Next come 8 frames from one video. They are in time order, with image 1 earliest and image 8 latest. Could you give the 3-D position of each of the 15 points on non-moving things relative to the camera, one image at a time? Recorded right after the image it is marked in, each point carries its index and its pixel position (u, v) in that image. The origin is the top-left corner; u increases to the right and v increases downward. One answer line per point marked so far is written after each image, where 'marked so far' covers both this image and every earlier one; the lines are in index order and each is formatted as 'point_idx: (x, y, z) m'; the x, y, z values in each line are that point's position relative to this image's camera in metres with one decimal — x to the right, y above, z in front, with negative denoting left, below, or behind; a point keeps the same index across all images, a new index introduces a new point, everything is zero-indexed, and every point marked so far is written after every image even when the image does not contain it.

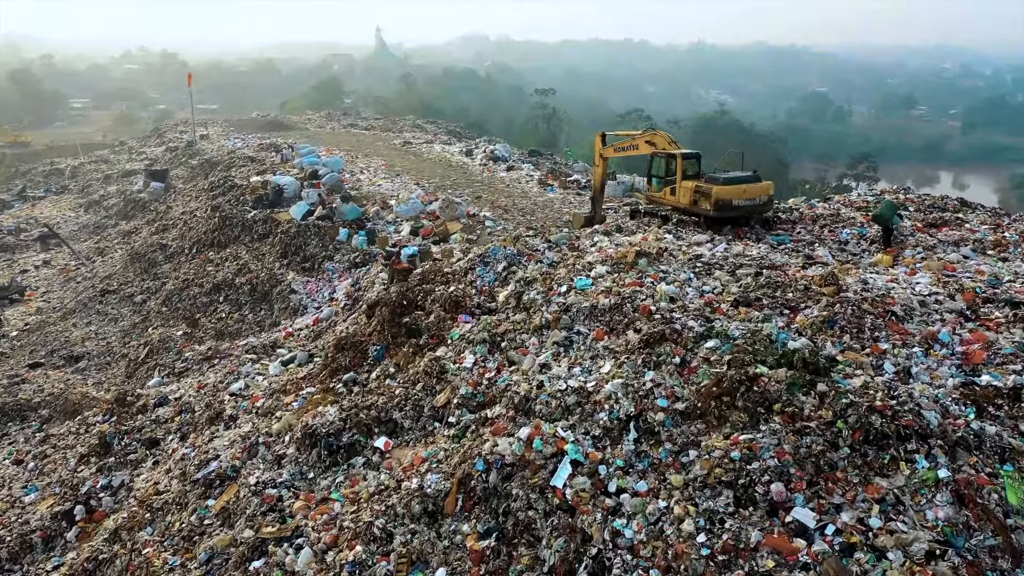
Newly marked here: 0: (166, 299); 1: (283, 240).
0: (-5.1, -0.2, +10.9) m
1: (-3.3, +0.7, +10.4) m
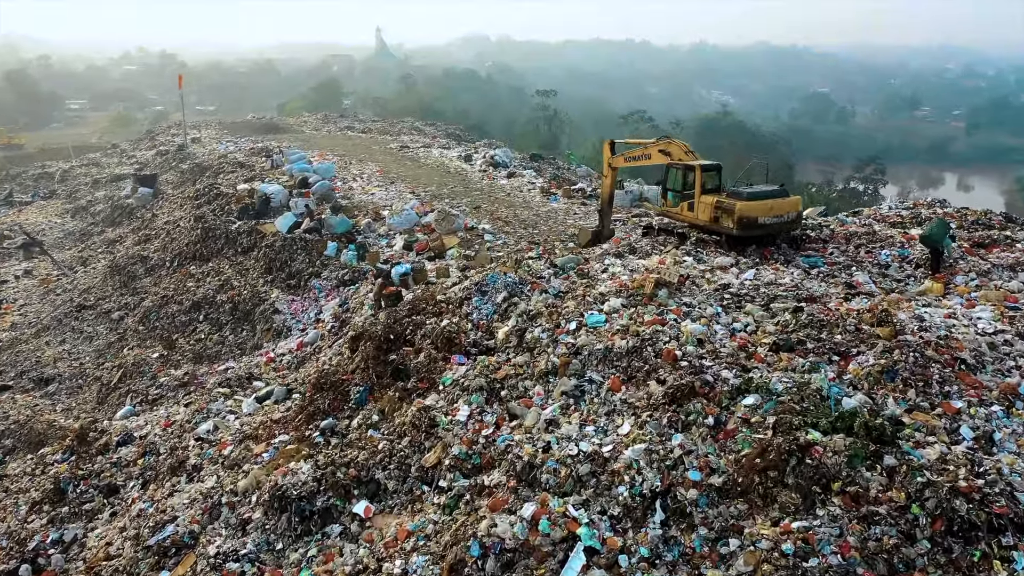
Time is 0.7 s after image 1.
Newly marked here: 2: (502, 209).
0: (-5.1, -0.4, +10.2) m
1: (-3.3, +0.4, +9.8) m
2: (-0.2, +1.1, +10.6) m
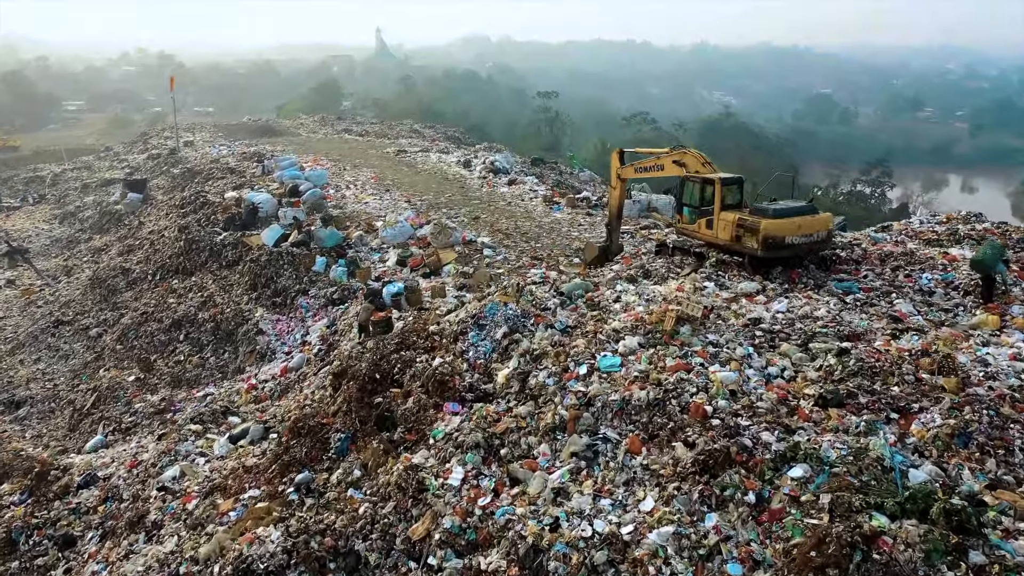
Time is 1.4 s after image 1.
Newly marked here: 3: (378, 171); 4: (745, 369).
0: (-5.1, -0.6, +9.6) m
1: (-3.3, +0.2, +9.2) m
2: (-0.1, +0.9, +10.0) m
3: (-2.6, +2.3, +14.2) m
4: (+1.3, -0.5, +4.1) m
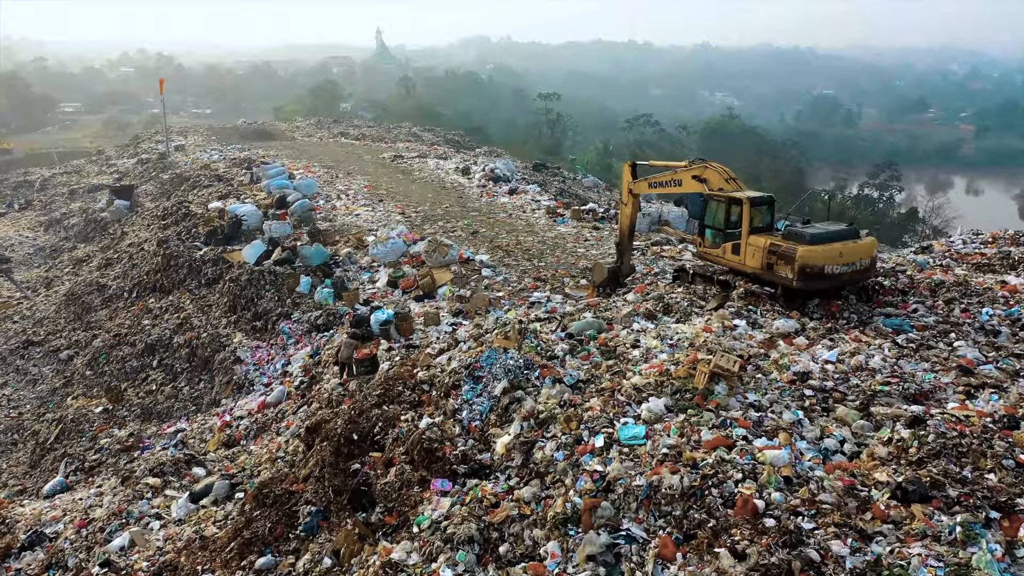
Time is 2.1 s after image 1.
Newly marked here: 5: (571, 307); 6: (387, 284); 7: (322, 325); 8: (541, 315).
0: (-5.1, -0.9, +8.9) m
1: (-3.2, 0.0, +8.5) m
2: (-0.1, +0.7, +9.3) m
3: (-2.6, +2.0, +13.5) m
4: (+1.3, -0.7, +3.4) m
5: (+0.5, -0.2, +5.9) m
6: (-1.3, 0.0, +7.8) m
7: (-1.9, -0.4, +7.4) m
8: (+0.2, -0.2, +5.7) m
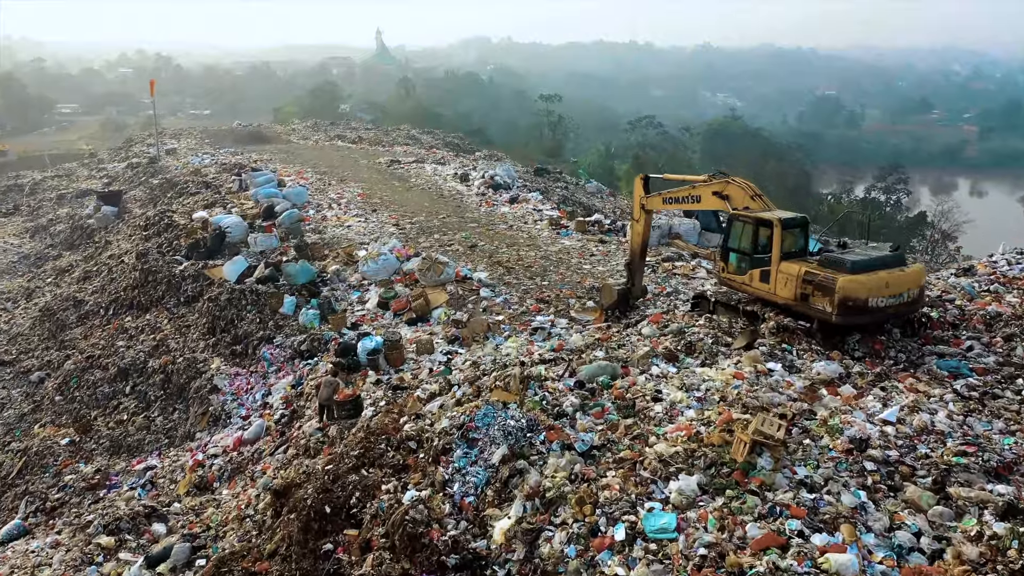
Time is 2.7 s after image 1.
0: (-5.1, -1.1, +8.3) m
1: (-3.2, -0.2, +7.9) m
2: (-0.1, +0.5, +8.7) m
3: (-2.5, +1.8, +12.9) m
4: (+1.3, -0.9, +2.8) m
5: (+0.5, -0.4, +5.3) m
6: (-1.3, -0.2, +7.2) m
7: (-1.9, -0.6, +6.8) m
8: (+0.2, -0.4, +5.1) m
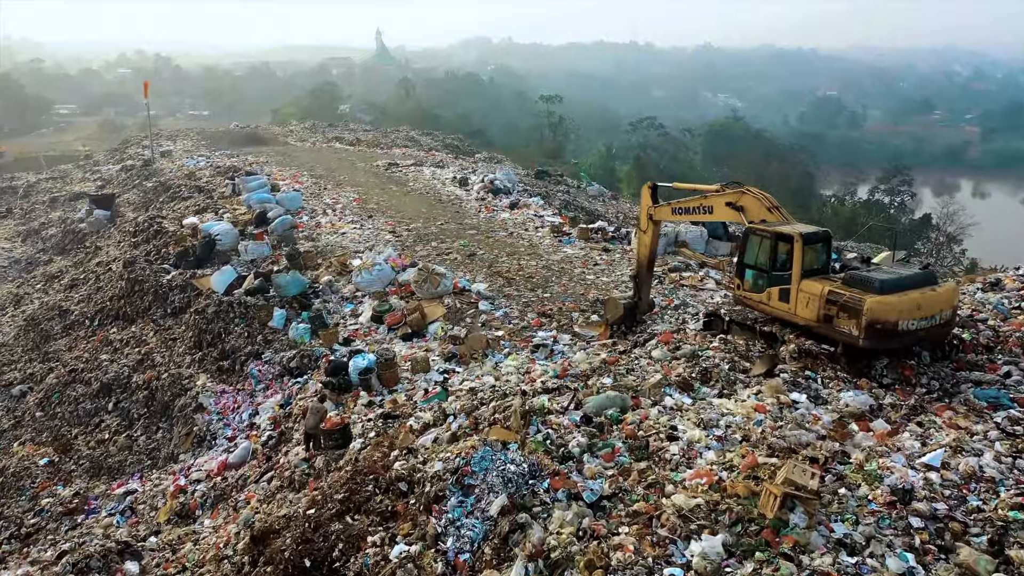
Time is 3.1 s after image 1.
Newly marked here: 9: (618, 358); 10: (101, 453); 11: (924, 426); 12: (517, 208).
0: (-5.1, -1.2, +8.0) m
1: (-3.2, -0.4, +7.5) m
2: (-0.1, +0.3, +8.4) m
3: (-2.5, +1.7, +12.5) m
4: (+1.3, -1.0, +2.4) m
5: (+0.5, -0.5, +5.0) m
6: (-1.3, -0.3, +6.9) m
7: (-1.9, -0.7, +6.4) m
8: (+0.2, -0.6, +4.7) m
9: (+0.7, -0.5, +4.9) m
10: (-3.8, -1.5, +6.8) m
11: (+2.0, -0.7, +3.6) m
12: (+0.1, +1.2, +11.2) m
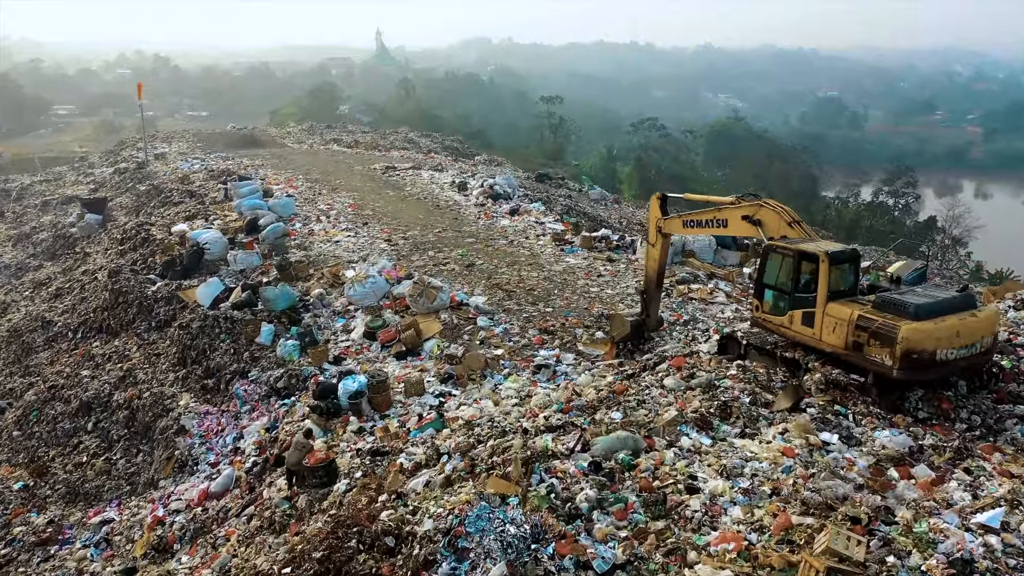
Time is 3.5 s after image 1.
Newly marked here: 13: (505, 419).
0: (-5.1, -1.3, +7.7) m
1: (-3.2, -0.5, +7.2) m
2: (-0.1, +0.2, +8.0) m
3: (-2.5, +1.5, +12.2) m
4: (+1.3, -1.2, +2.1) m
5: (+0.5, -0.7, +4.6) m
6: (-1.3, -0.4, +6.5) m
7: (-1.9, -0.8, +6.1) m
8: (+0.2, -0.7, +4.4) m
9: (+0.7, -0.6, +4.6) m
10: (-3.8, -1.6, +6.4) m
11: (+2.0, -0.8, +3.2) m
12: (+0.1, +1.1, +10.8) m
13: (0.0, -0.8, +4.5) m
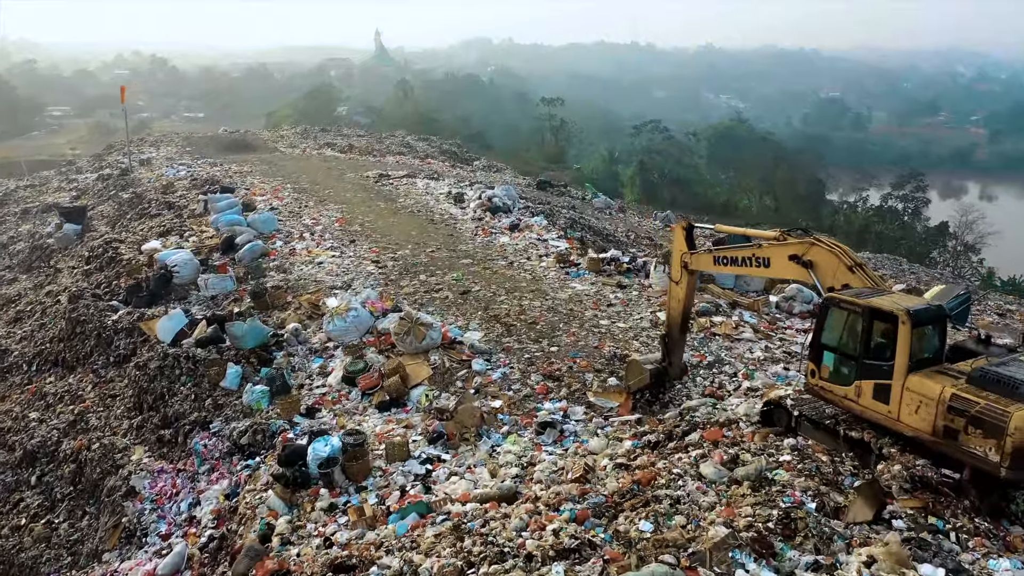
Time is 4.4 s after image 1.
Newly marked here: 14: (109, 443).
0: (-5.1, -1.6, +6.8) m
1: (-3.2, -0.8, +6.4) m
2: (-0.1, -0.1, +7.2) m
3: (-2.5, +1.2, +11.4) m
4: (+1.3, -1.5, +1.2) m
5: (+0.5, -0.9, +3.8) m
6: (-1.3, -0.7, +5.7) m
7: (-1.9, -1.1, +5.3) m
8: (+0.2, -1.0, +3.5) m
9: (+0.7, -0.9, +3.8) m
10: (-3.8, -1.9, +5.6) m
11: (+2.0, -1.1, +2.4) m
12: (+0.1, +0.8, +10.0) m
13: (0.0, -1.1, +3.7) m
14: (-3.3, -1.3, +6.0) m
